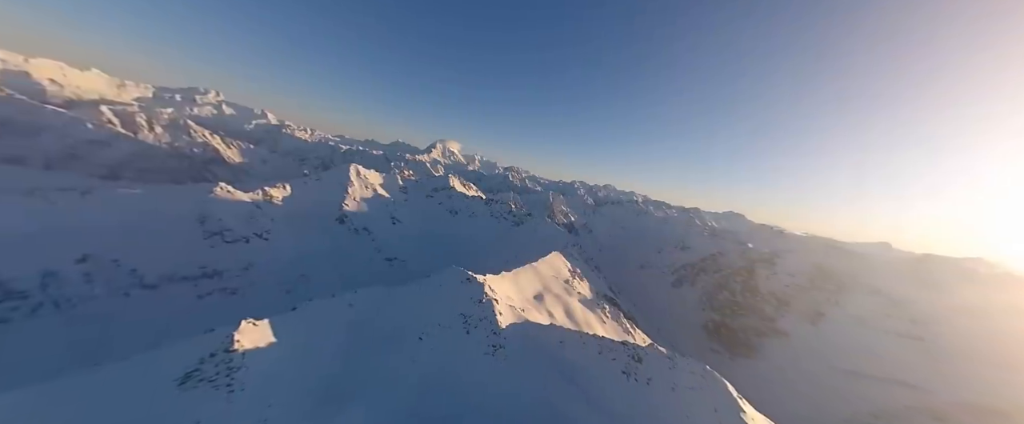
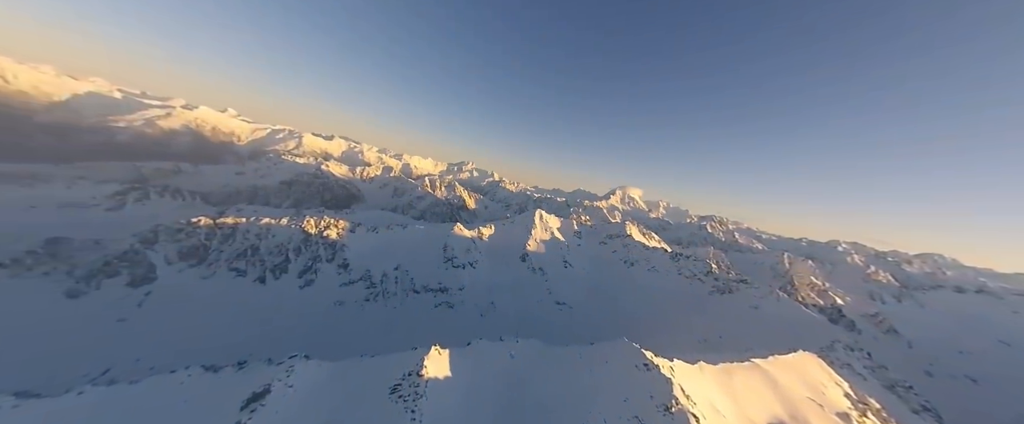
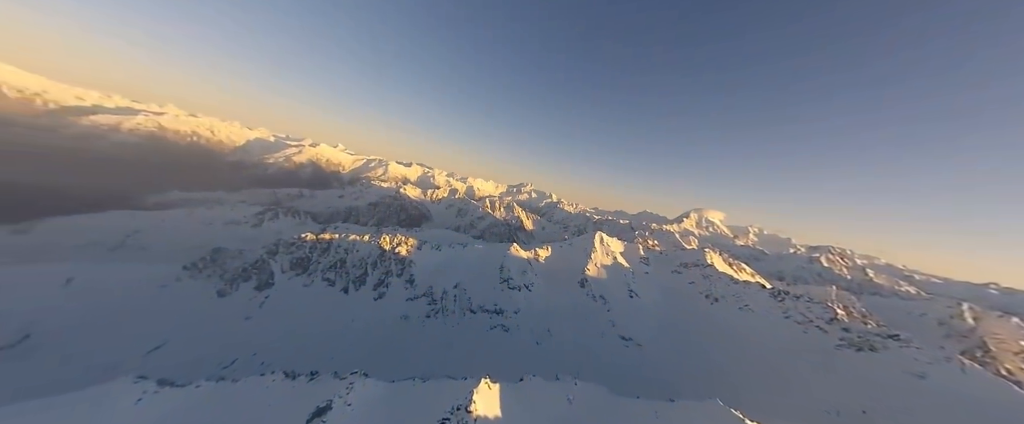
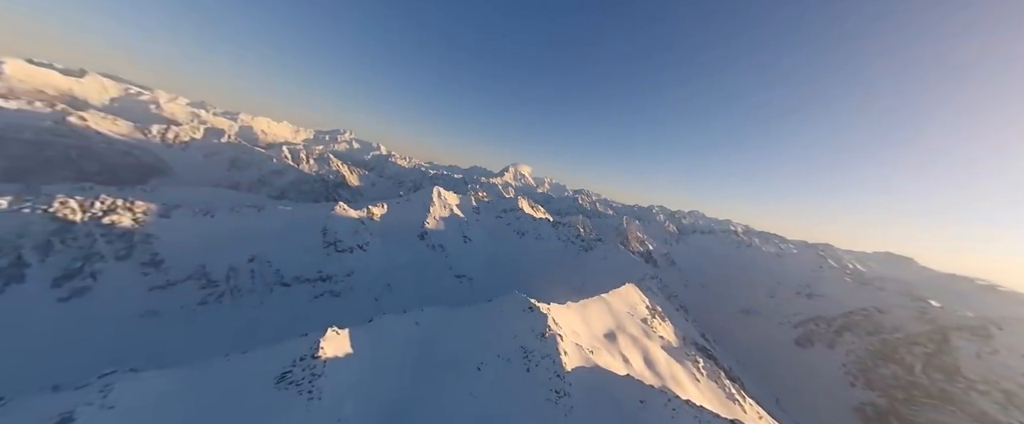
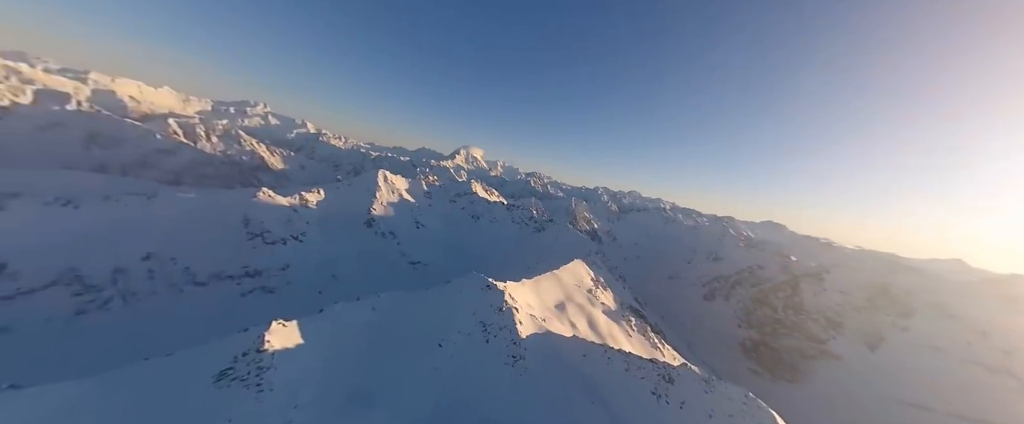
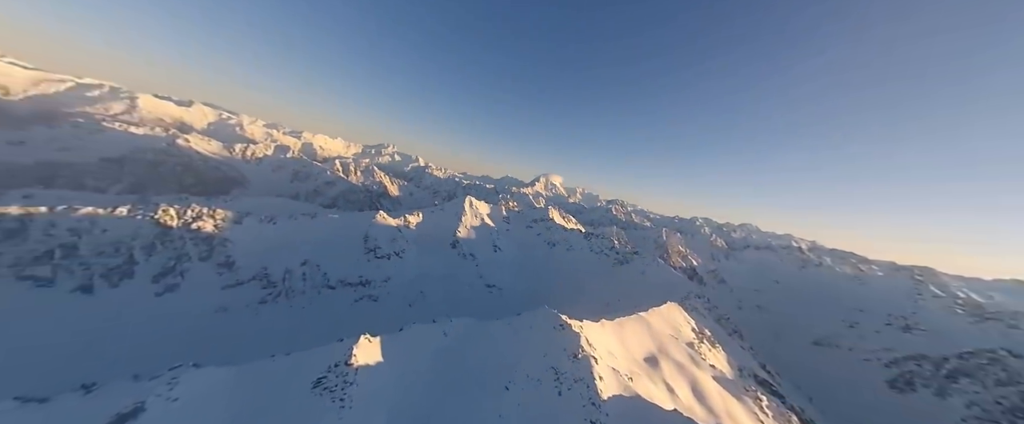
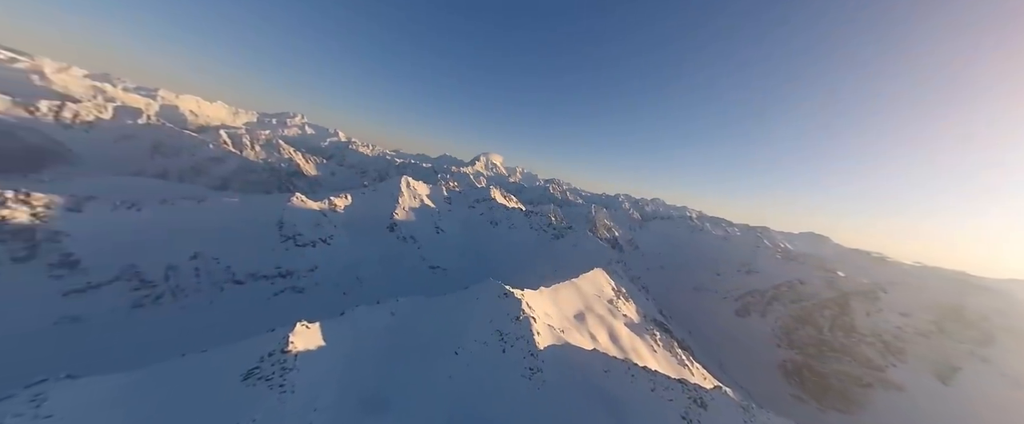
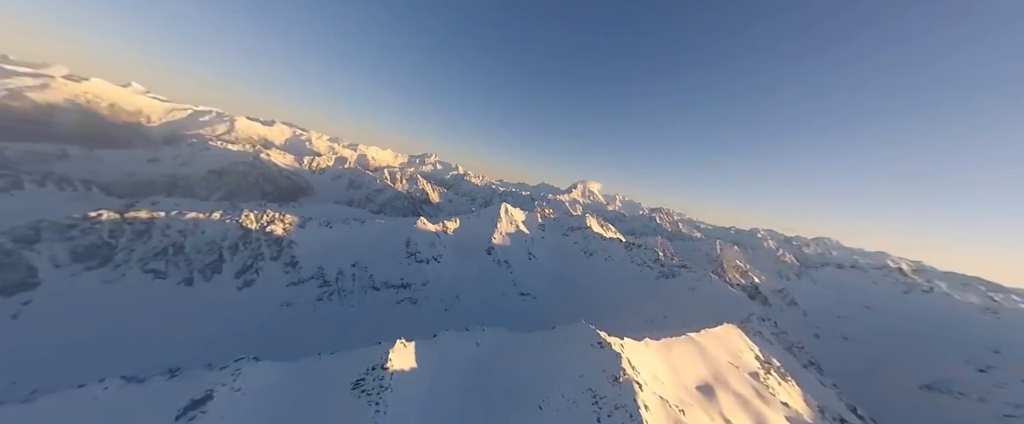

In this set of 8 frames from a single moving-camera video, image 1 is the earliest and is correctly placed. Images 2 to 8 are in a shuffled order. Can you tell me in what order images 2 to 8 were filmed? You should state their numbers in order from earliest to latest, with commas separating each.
5, 7, 4, 6, 8, 2, 3
